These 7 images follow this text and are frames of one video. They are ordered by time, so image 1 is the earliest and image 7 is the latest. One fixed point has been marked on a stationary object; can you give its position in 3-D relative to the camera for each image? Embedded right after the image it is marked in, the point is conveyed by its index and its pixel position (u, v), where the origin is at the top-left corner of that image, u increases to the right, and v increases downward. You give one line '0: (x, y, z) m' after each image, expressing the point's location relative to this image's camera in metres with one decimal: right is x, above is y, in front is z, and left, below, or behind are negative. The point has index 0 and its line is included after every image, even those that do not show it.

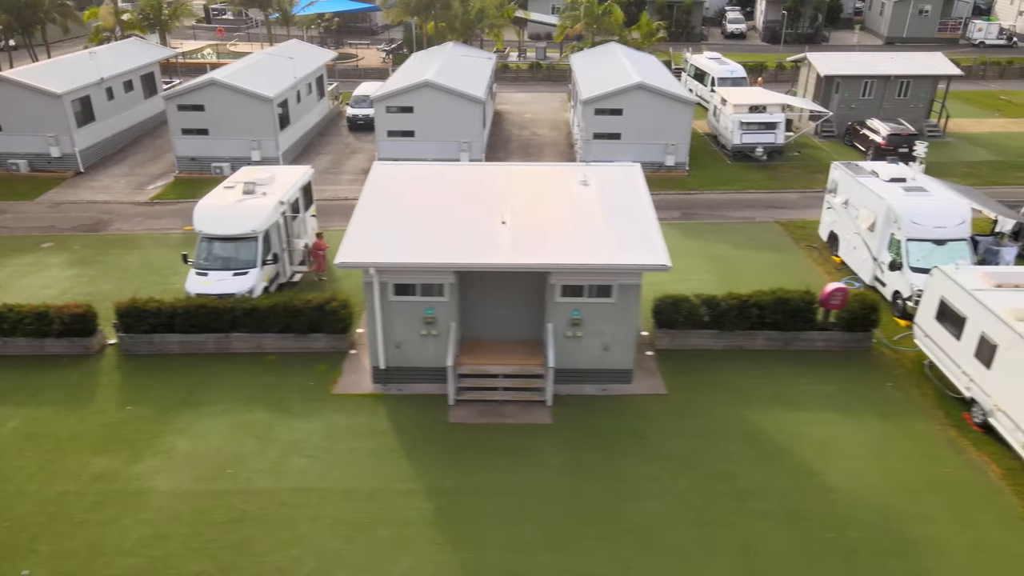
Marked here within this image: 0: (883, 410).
0: (+5.6, -1.9, +13.5) m
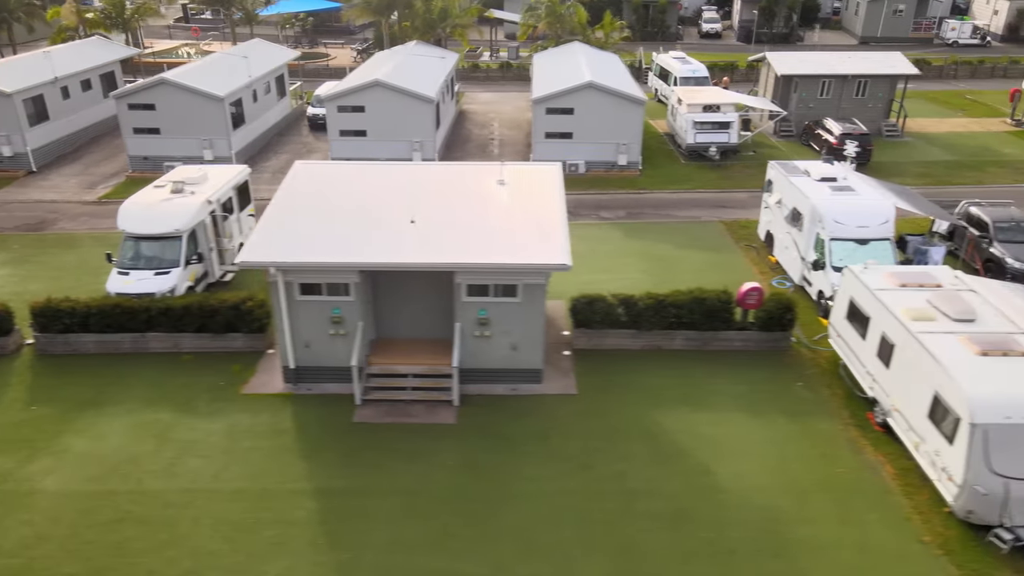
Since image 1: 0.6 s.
0: (+4.2, -1.9, +13.5) m
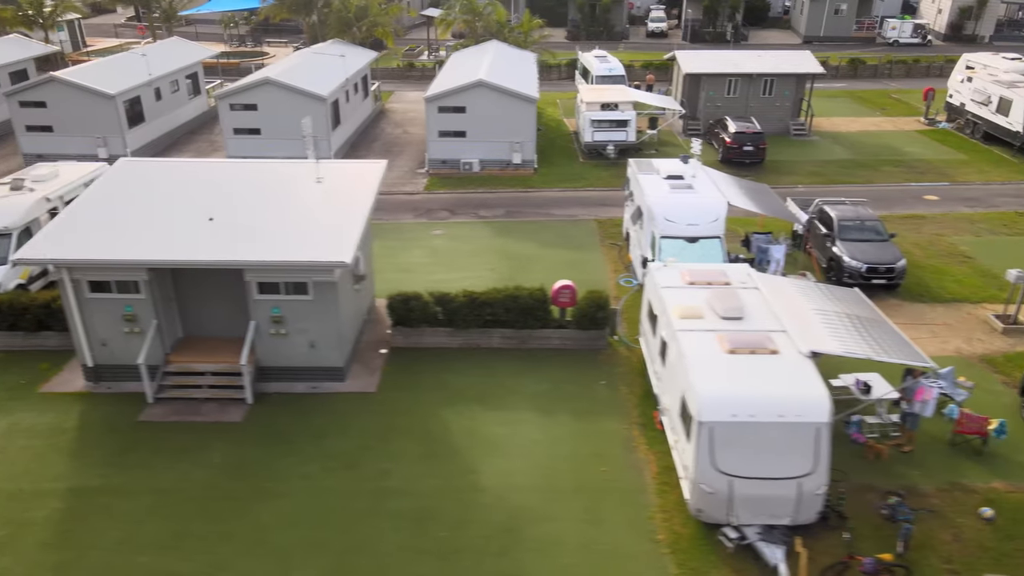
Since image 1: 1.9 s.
0: (+1.0, -1.8, +13.4) m
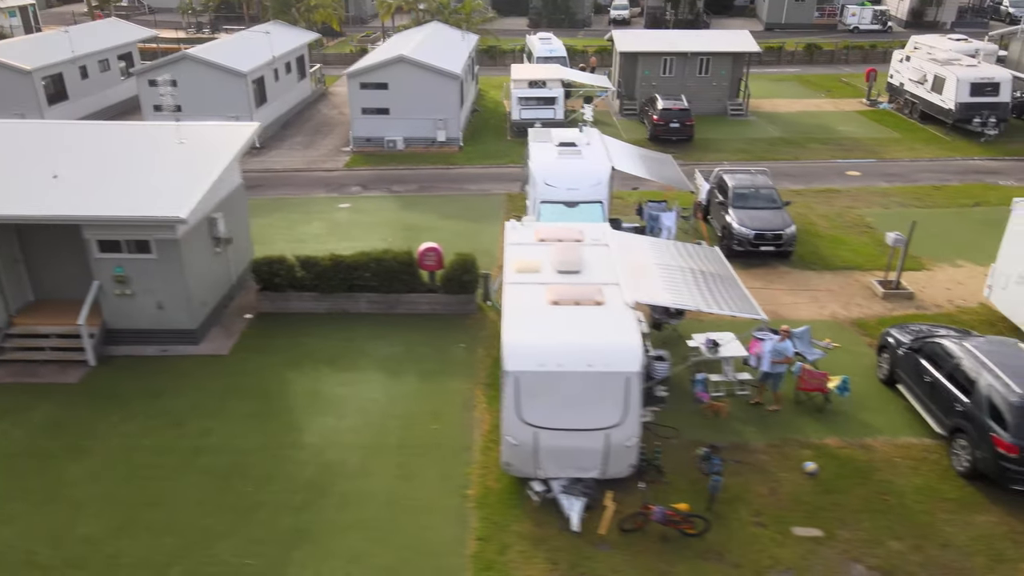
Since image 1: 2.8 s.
0: (-1.2, -1.2, +13.0) m
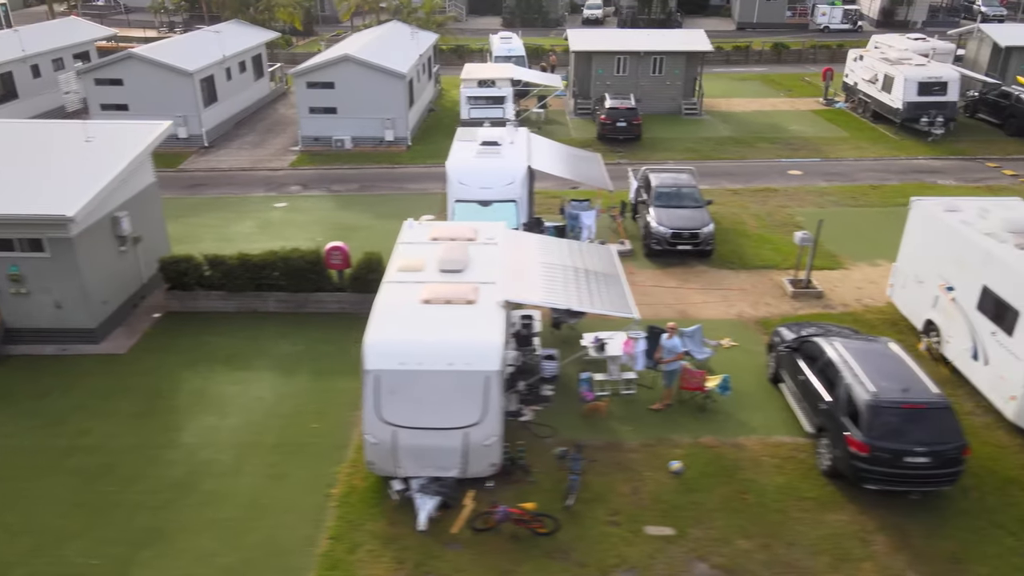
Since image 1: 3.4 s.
0: (-2.8, -1.2, +13.0) m
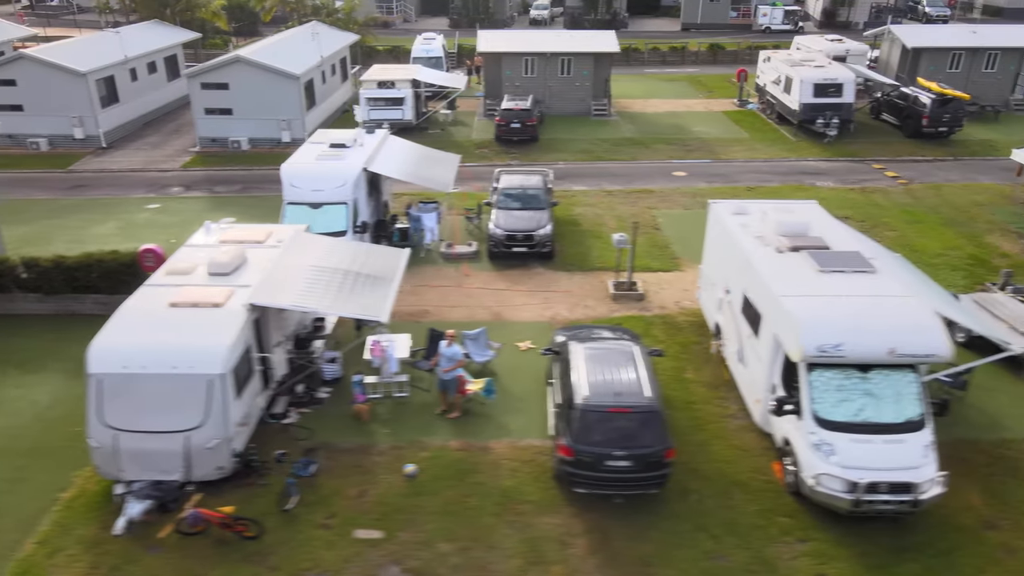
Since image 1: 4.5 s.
0: (-5.9, -1.2, +13.0) m
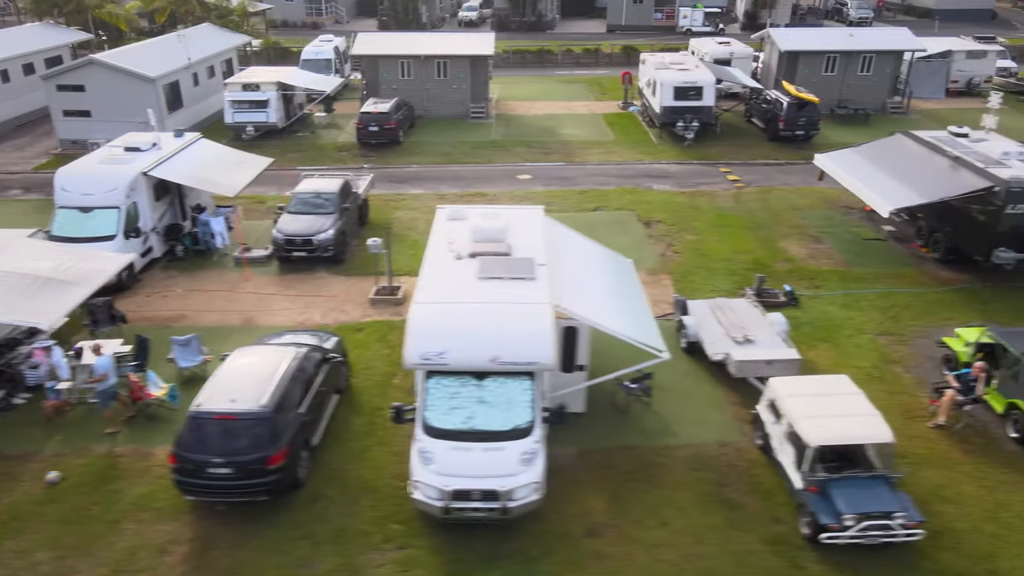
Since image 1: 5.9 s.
0: (-10.0, -1.3, +13.0) m
